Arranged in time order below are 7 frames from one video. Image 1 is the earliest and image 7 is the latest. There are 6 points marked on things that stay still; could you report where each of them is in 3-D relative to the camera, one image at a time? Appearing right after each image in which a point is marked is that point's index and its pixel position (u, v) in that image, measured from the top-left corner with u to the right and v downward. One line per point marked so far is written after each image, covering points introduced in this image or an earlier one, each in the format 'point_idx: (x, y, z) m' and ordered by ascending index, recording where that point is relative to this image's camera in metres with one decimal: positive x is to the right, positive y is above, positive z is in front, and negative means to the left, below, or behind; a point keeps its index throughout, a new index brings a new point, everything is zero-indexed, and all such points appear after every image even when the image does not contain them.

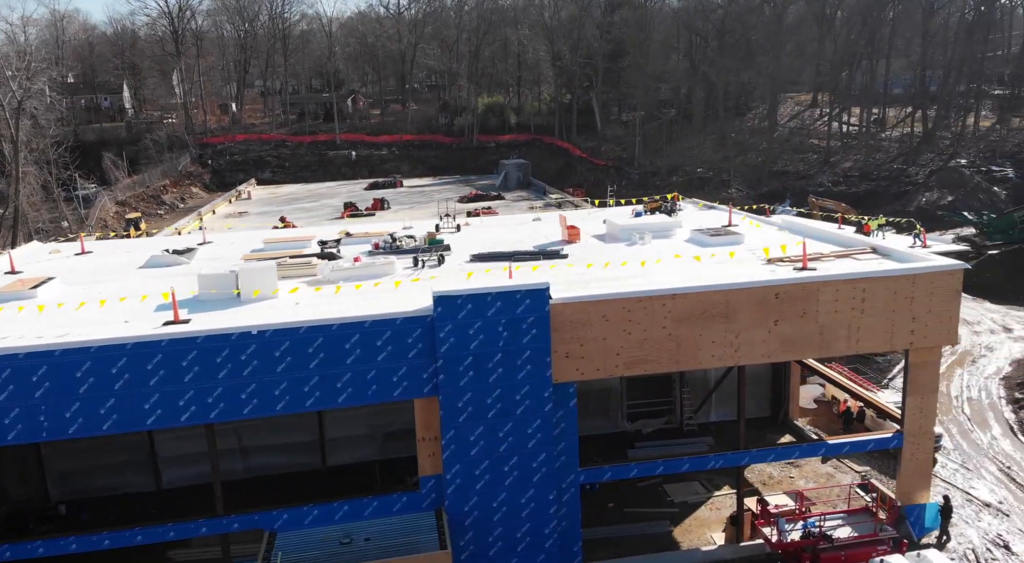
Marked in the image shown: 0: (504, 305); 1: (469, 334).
0: (-0.1, -0.4, +13.6) m
1: (-0.7, -0.9, +13.6) m
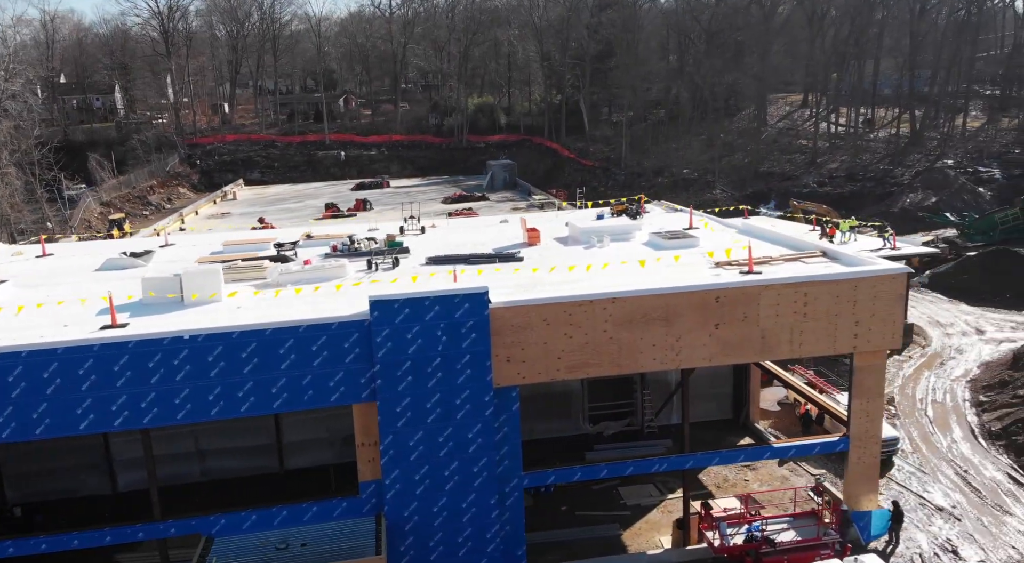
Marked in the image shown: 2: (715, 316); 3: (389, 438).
0: (-1.2, -0.5, +13.6) m
1: (-1.8, -1.0, +13.6) m
2: (+3.9, -0.6, +15.0) m
3: (-2.1, -2.8, +13.9) m
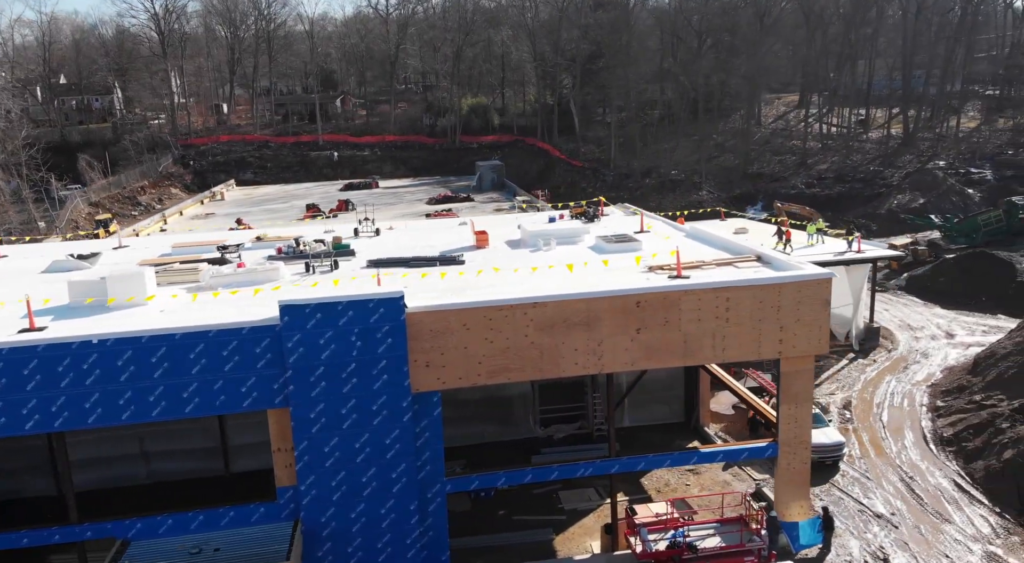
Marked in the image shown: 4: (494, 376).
0: (-2.7, -0.6, +13.6) m
1: (-3.3, -1.1, +13.6) m
2: (+2.4, -0.7, +14.9) m
3: (-3.6, -2.9, +13.9) m
4: (-0.3, -1.8, +14.5) m
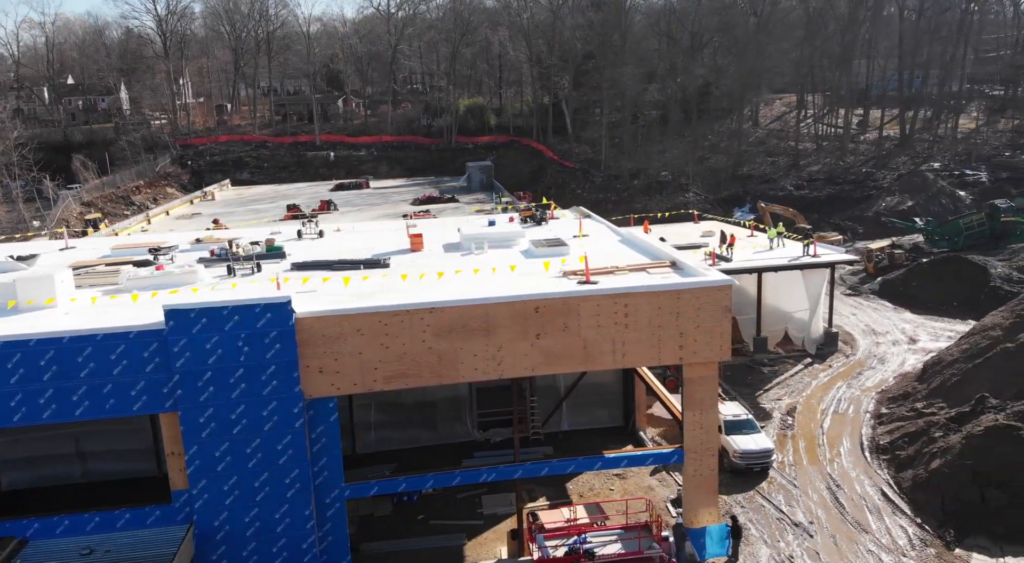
0: (-4.7, -0.6, +13.7) m
1: (-5.3, -1.1, +13.7) m
2: (+0.4, -0.8, +14.8) m
3: (-5.6, -2.9, +14.0) m
4: (-2.2, -1.9, +14.5) m
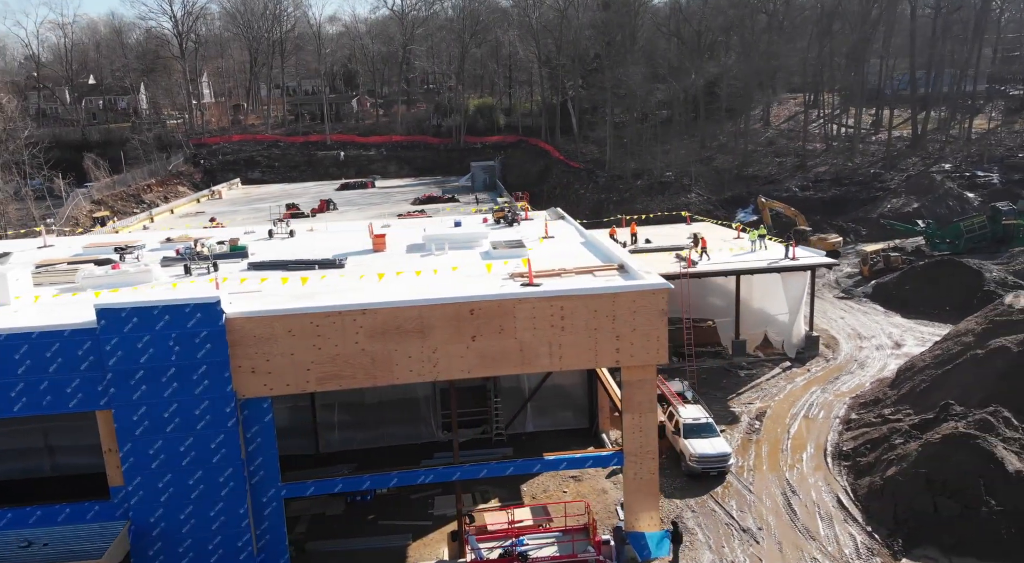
0: (-5.9, -0.7, +13.9) m
1: (-6.6, -1.1, +13.9) m
2: (-0.8, -0.9, +14.9) m
3: (-6.9, -2.9, +14.3) m
4: (-3.5, -1.9, +14.7) m
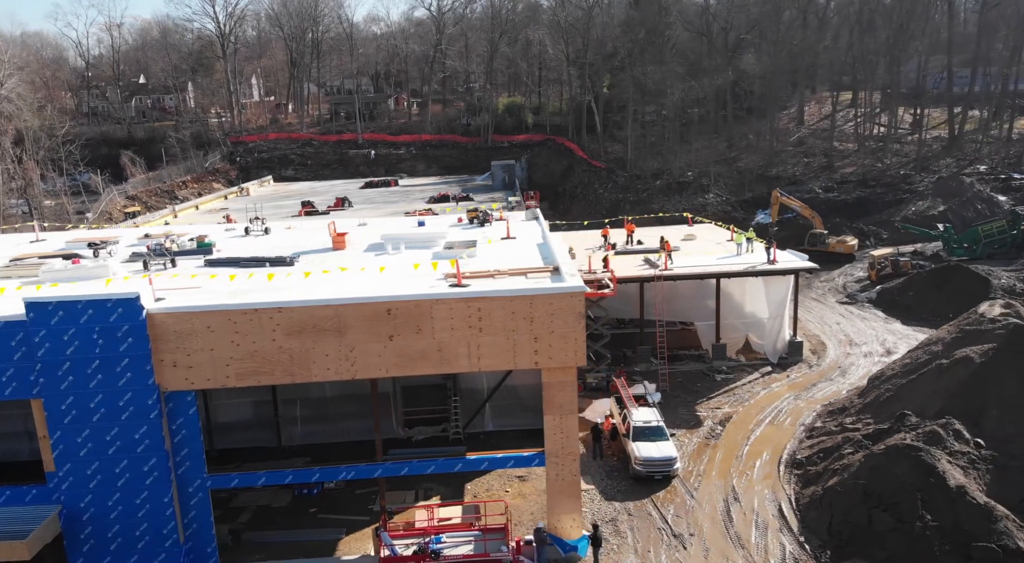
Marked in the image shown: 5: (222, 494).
0: (-7.6, -0.6, +14.6) m
1: (-8.2, -1.1, +14.6) m
2: (-2.4, -0.9, +15.1) m
3: (-8.6, -2.8, +15.0) m
4: (-5.1, -1.8, +15.1) m
5: (-7.1, -5.2, +19.4) m
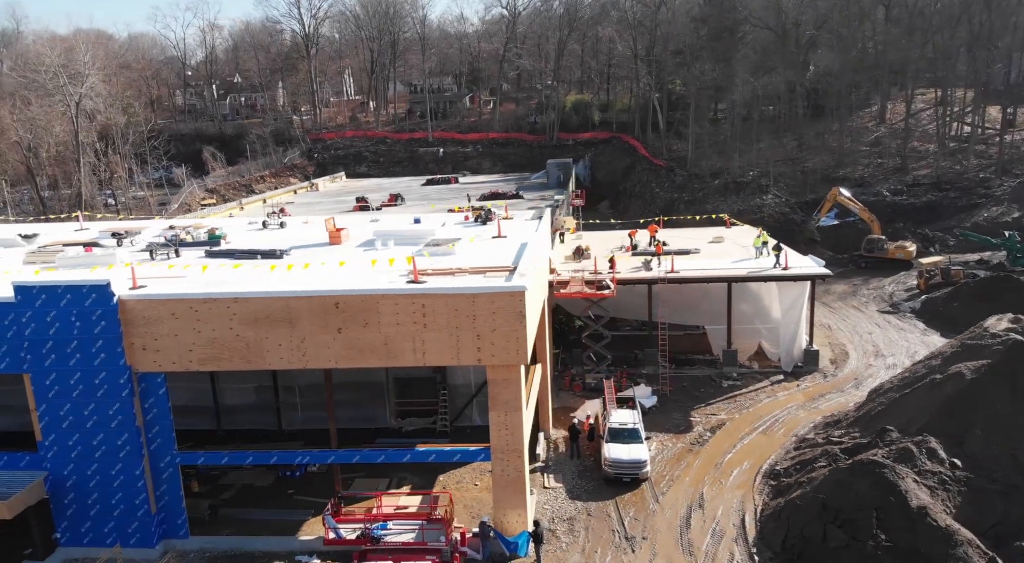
0: (-8.7, -0.3, +15.9) m
1: (-9.4, -0.8, +16.0) m
2: (-3.5, -0.8, +15.8) m
3: (-9.7, -2.6, +16.4) m
4: (-6.2, -1.7, +16.1) m
5: (-7.8, -4.9, +20.6) m
